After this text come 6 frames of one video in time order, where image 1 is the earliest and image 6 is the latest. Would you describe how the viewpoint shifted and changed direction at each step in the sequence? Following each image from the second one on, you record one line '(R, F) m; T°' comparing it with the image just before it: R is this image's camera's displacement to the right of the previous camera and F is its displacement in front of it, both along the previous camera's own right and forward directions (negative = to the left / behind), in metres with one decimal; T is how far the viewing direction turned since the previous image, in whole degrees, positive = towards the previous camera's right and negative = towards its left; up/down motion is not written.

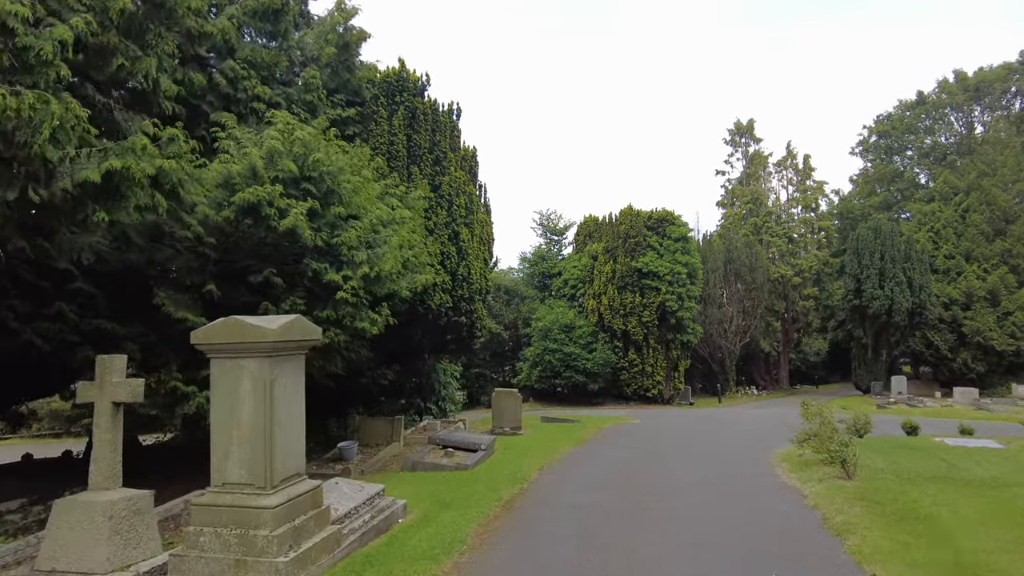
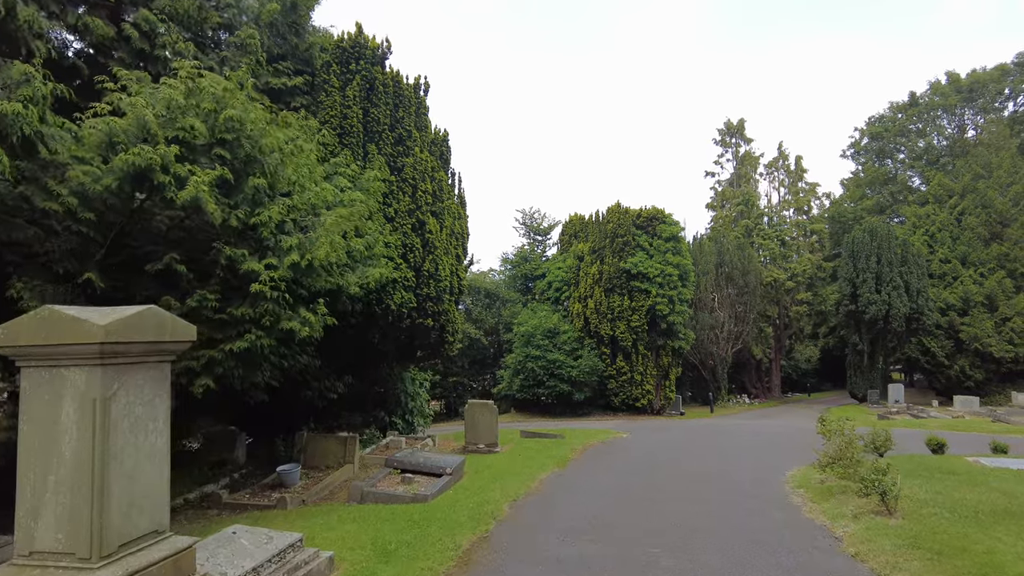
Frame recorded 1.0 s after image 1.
(+0.3, +1.8) m; +1°
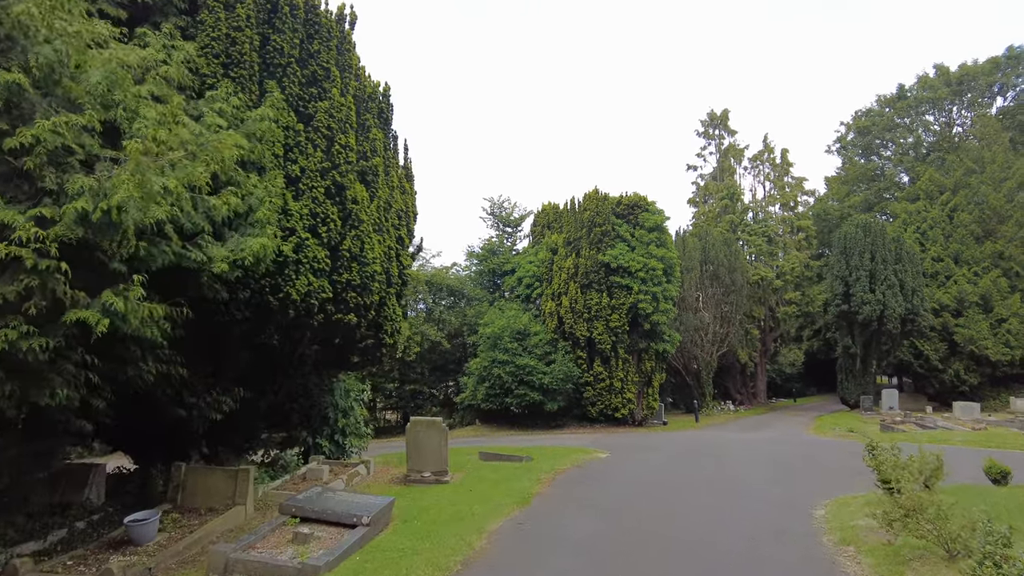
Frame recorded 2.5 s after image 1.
(+0.5, +2.9) m; +2°
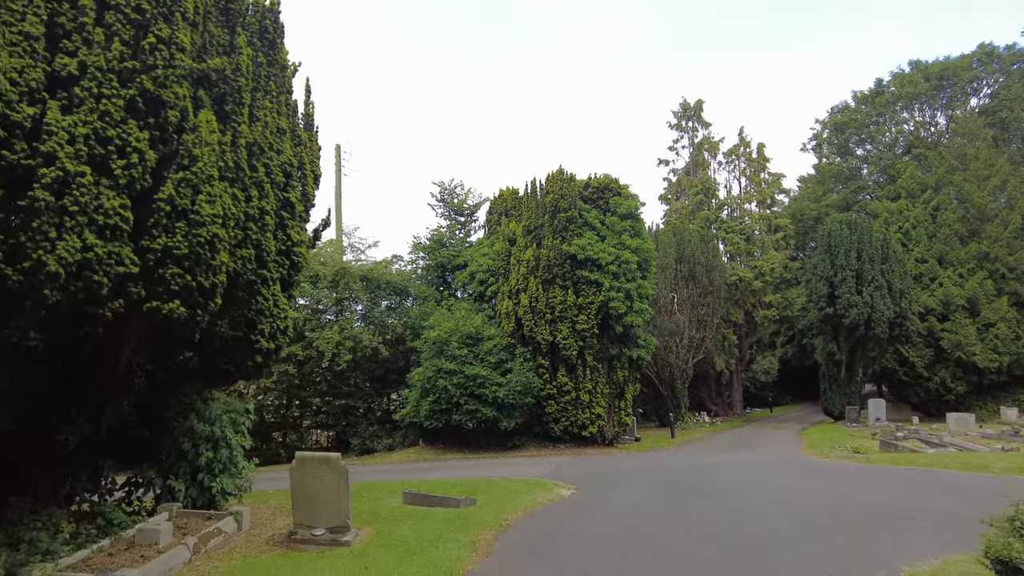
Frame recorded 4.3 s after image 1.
(+0.5, +3.3) m; +3°
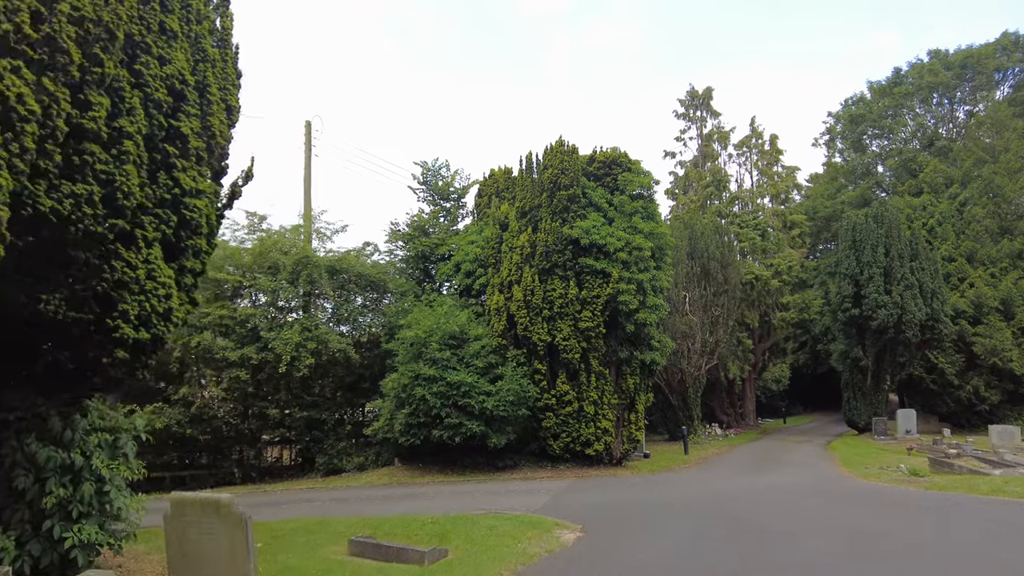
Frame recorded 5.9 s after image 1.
(+0.1, +2.8) m; 0°
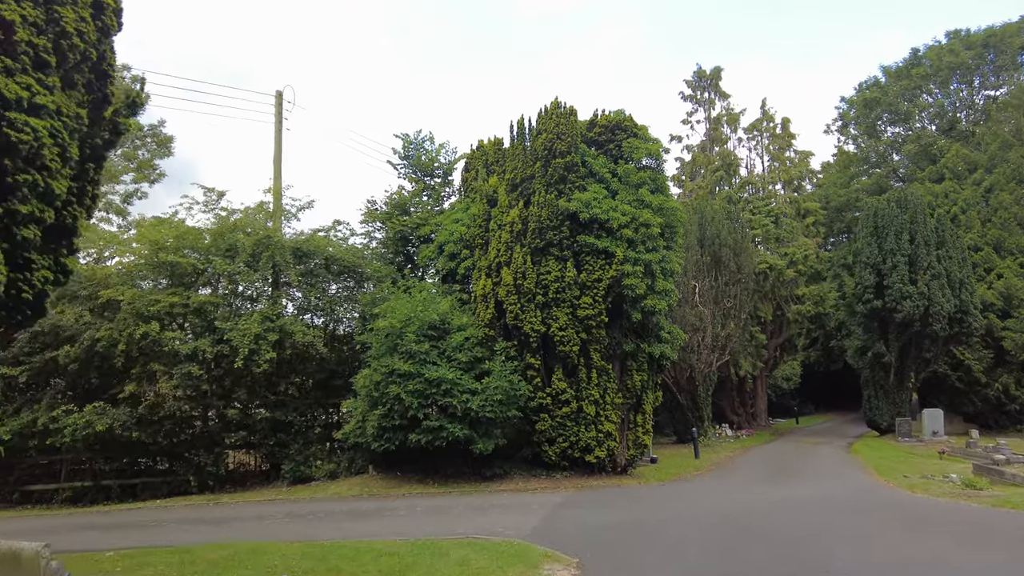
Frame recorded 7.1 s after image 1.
(+0.3, +2.0) m; 0°
